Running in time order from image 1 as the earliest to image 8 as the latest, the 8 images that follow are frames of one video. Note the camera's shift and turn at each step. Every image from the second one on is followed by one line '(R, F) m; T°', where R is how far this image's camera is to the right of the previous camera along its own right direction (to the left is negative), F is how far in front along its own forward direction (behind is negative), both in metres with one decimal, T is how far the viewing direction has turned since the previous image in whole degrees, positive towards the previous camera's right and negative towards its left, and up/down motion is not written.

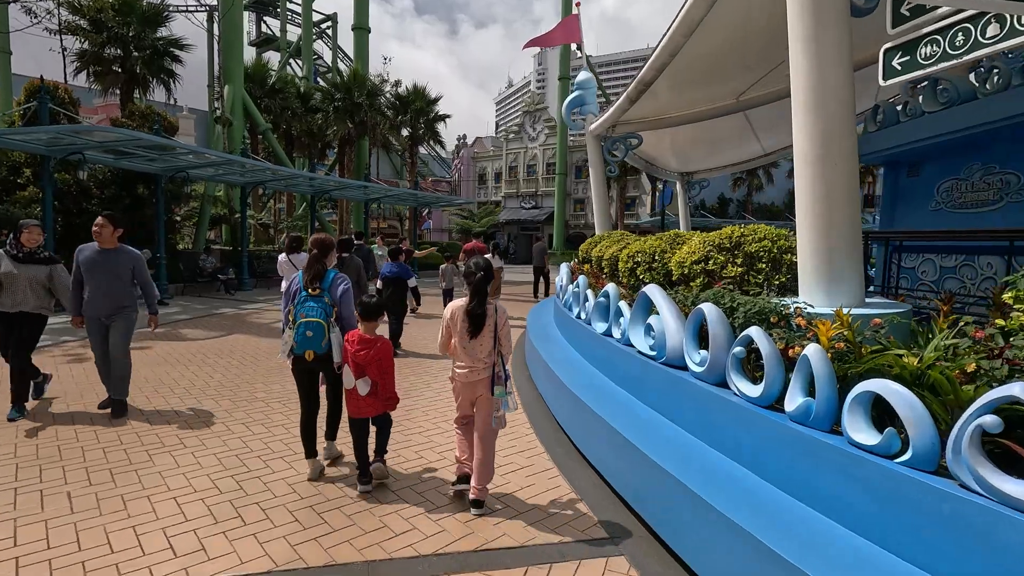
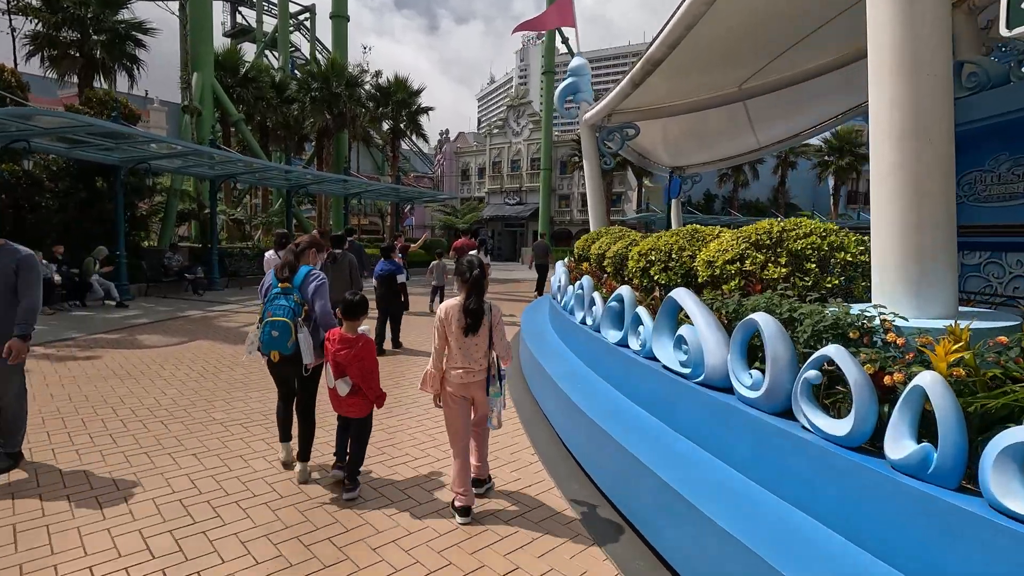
(-0.1, +0.6) m; +2°
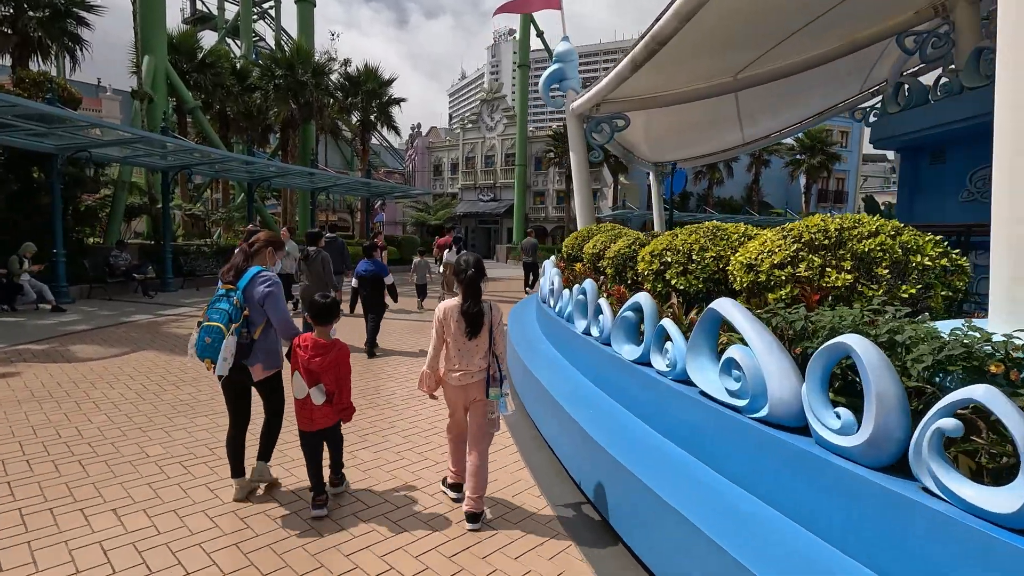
(-0.2, +0.6) m; +3°
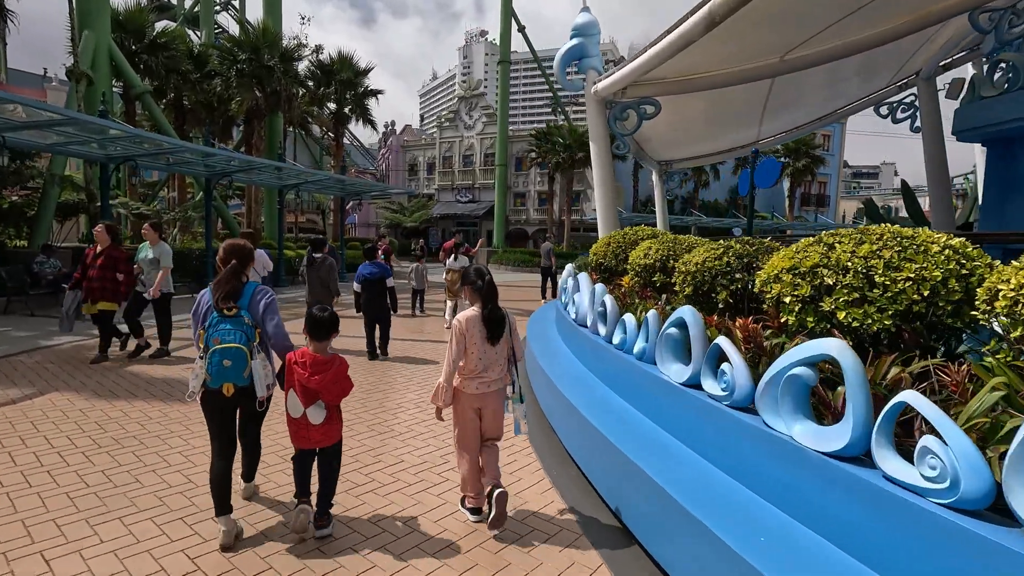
(-0.6, +1.4) m; +3°
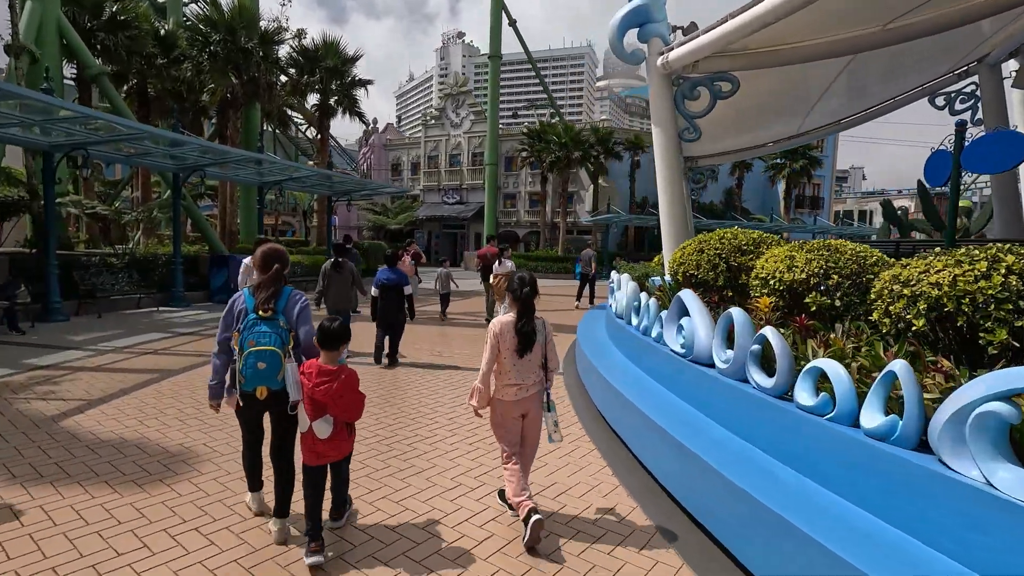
(-0.8, +1.4) m; +3°
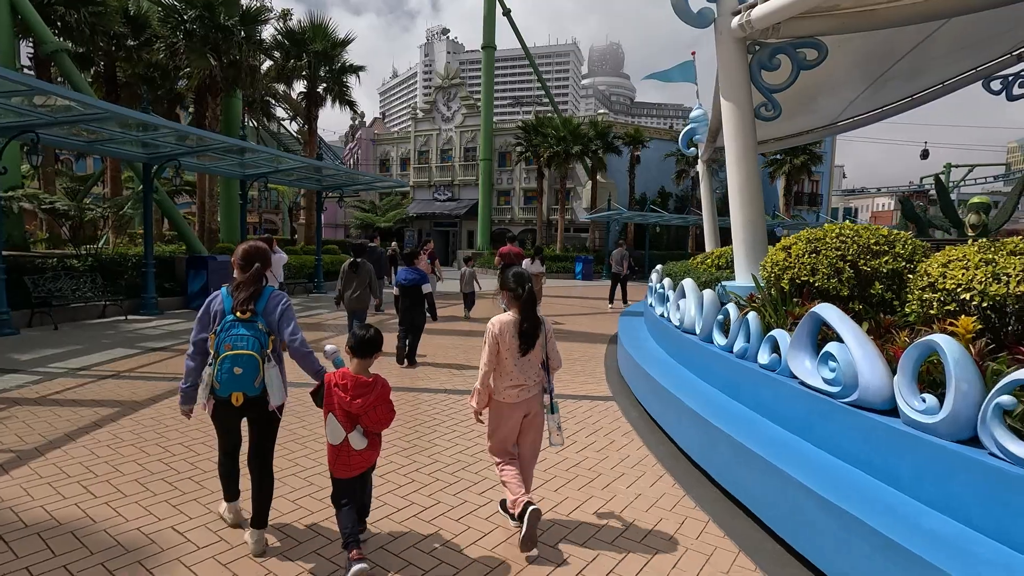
(-0.5, +1.1) m; +2°
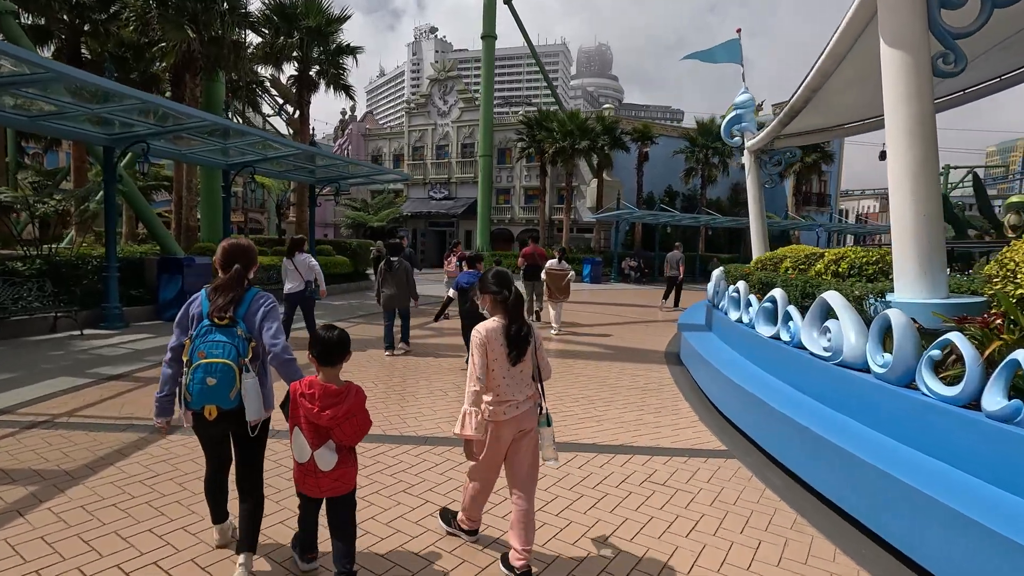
(-0.7, +1.4) m; +1°
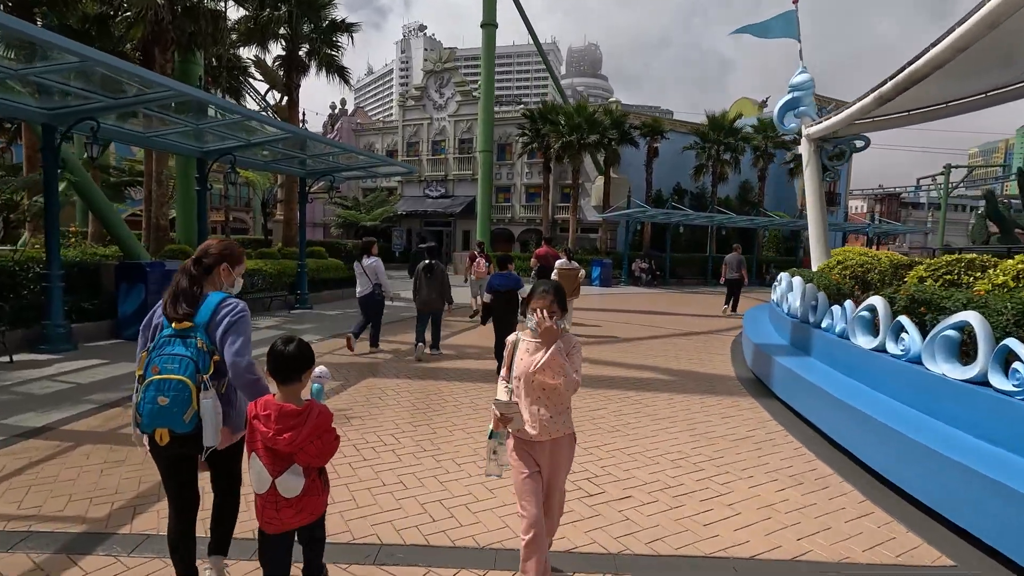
(-0.6, +1.4) m; +1°
